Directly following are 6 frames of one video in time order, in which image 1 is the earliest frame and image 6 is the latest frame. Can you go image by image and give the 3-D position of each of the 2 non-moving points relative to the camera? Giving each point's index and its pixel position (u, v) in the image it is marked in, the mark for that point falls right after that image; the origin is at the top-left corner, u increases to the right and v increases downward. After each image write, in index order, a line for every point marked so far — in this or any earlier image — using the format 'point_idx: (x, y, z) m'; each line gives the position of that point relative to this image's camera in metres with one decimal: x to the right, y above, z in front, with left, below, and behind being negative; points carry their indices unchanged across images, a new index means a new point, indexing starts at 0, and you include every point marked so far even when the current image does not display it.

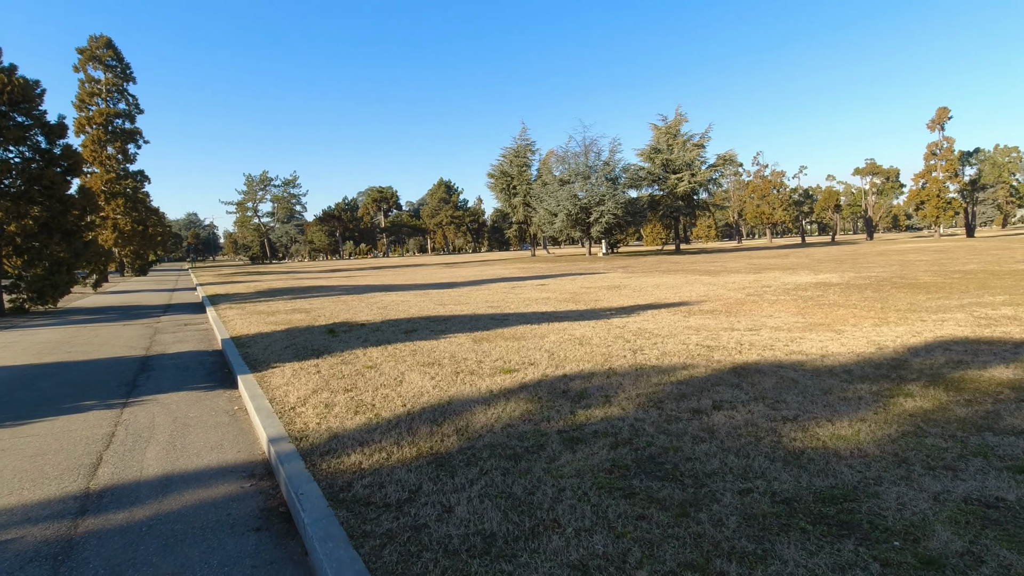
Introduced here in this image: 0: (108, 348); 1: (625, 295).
0: (-7.2, -1.1, +10.0) m
1: (+3.3, -0.2, +16.1) m
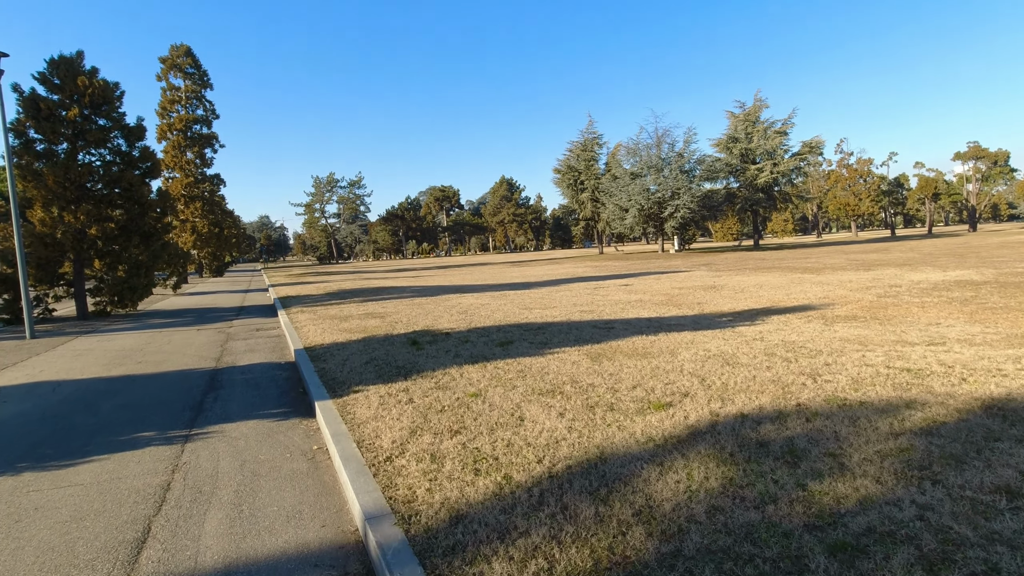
0: (-5.5, -1.1, +9.2) m
1: (+5.6, -0.2, +14.3) m
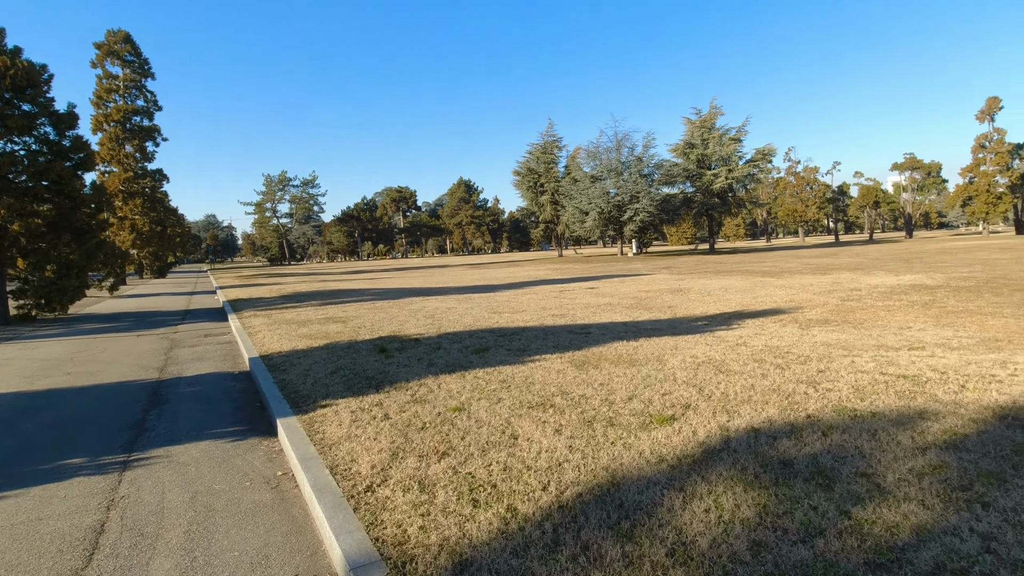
0: (-5.9, -1.2, +8.3) m
1: (+4.7, -0.3, +14.2) m
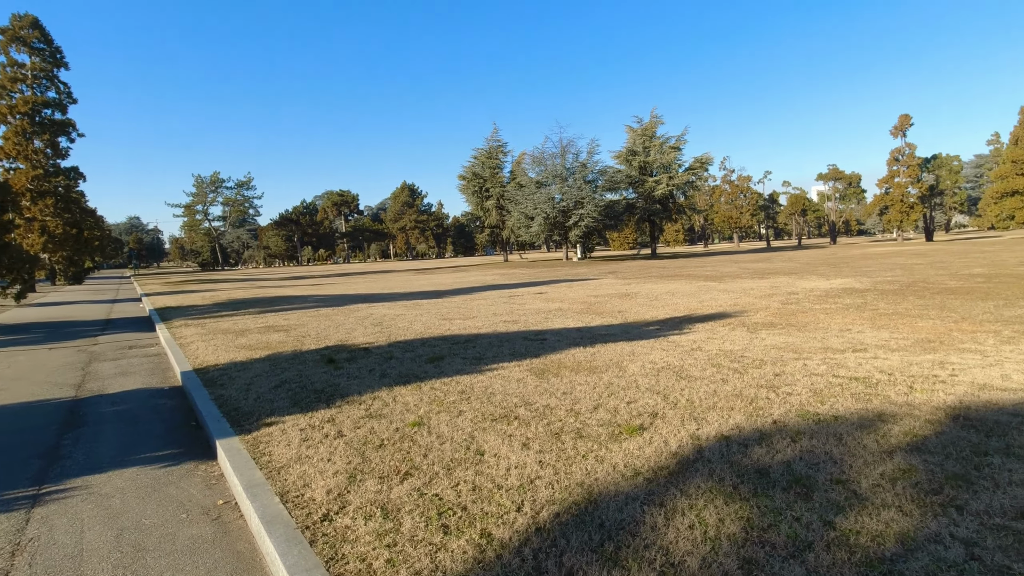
0: (-6.5, -1.3, +7.5) m
1: (+3.5, -0.4, +14.4) m
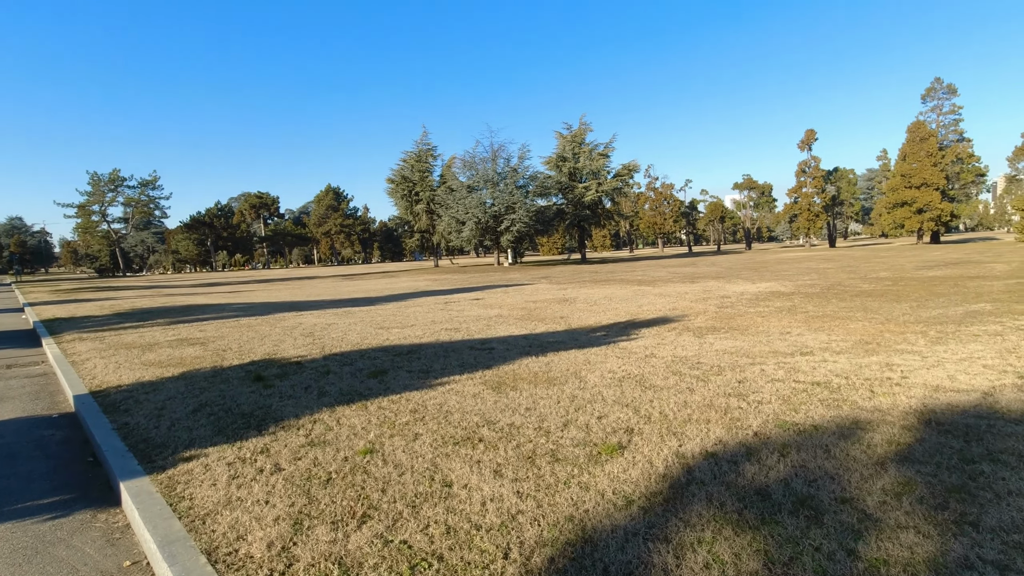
0: (-7.1, -1.4, +6.2) m
1: (+1.9, -0.5, +14.3) m
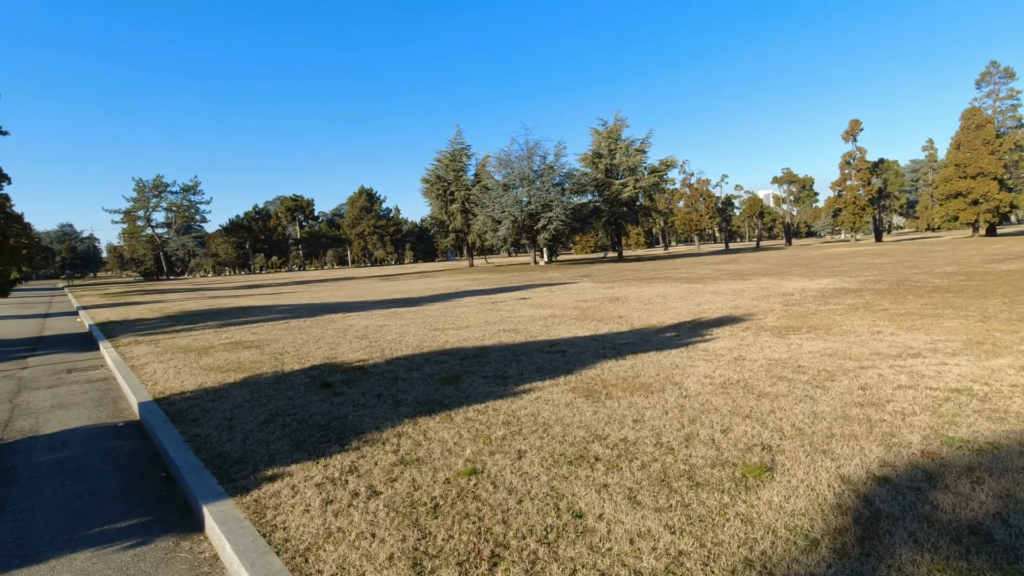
0: (-6.2, -1.5, +6.0) m
1: (+3.2, -0.5, +13.7) m
